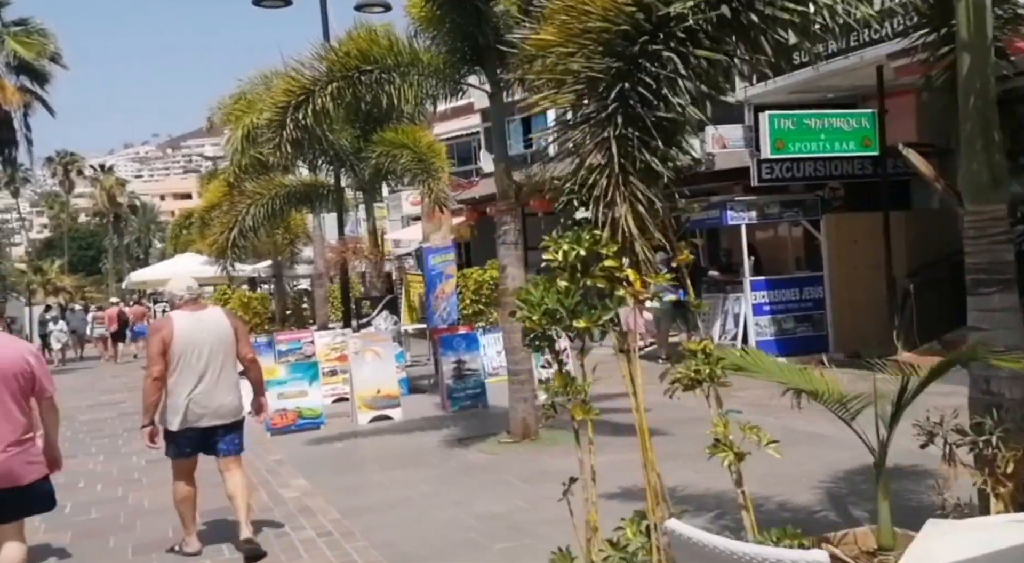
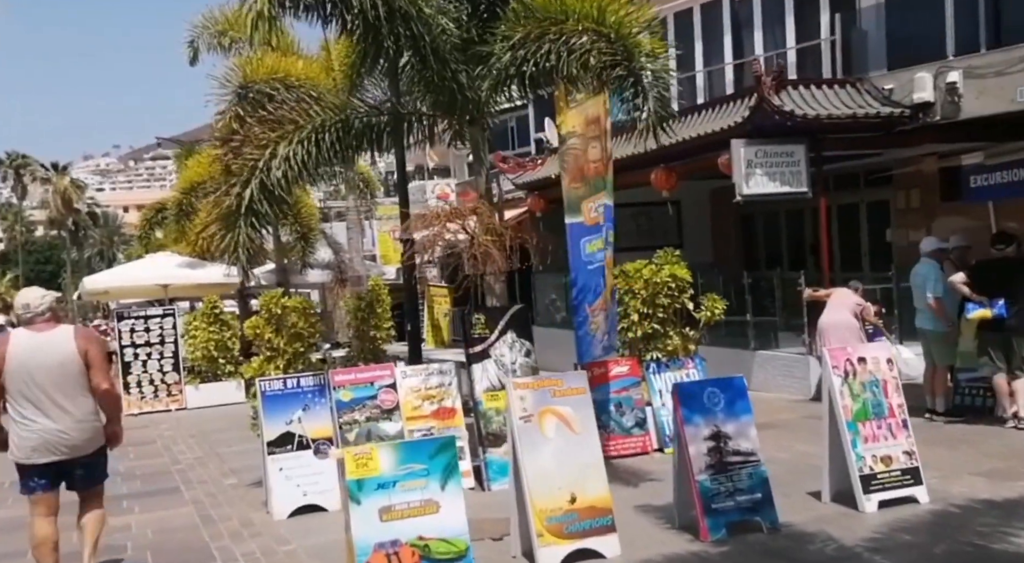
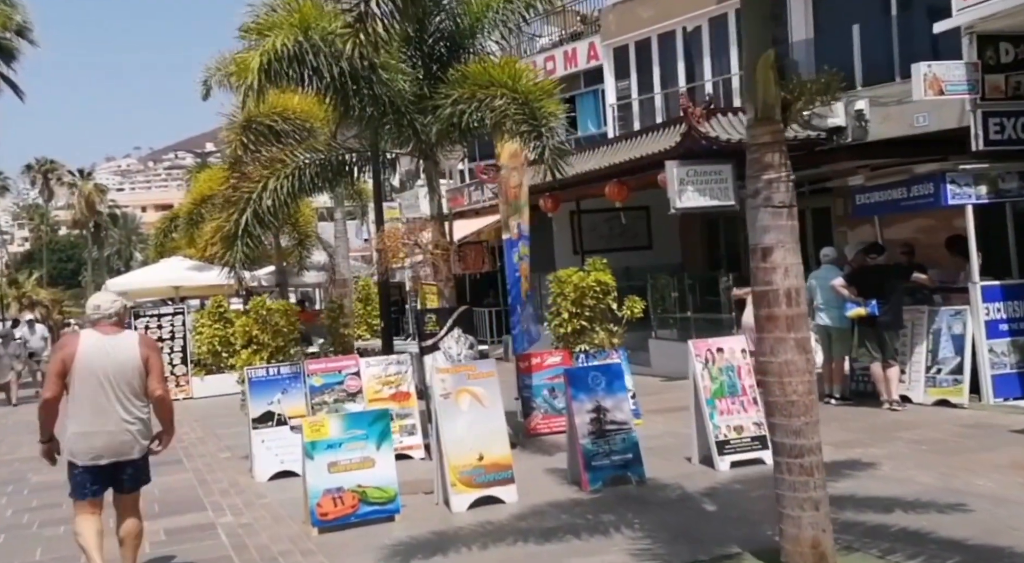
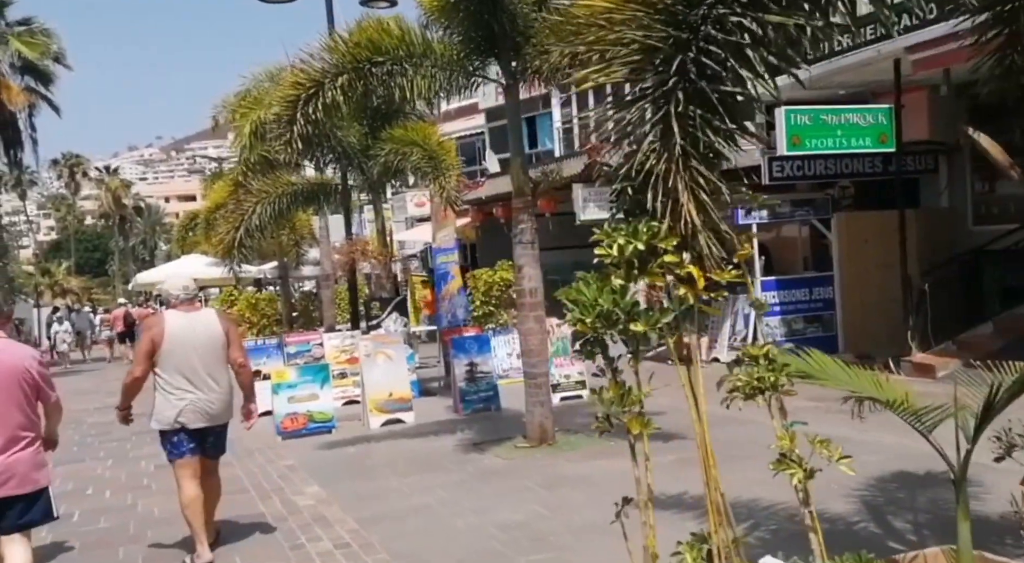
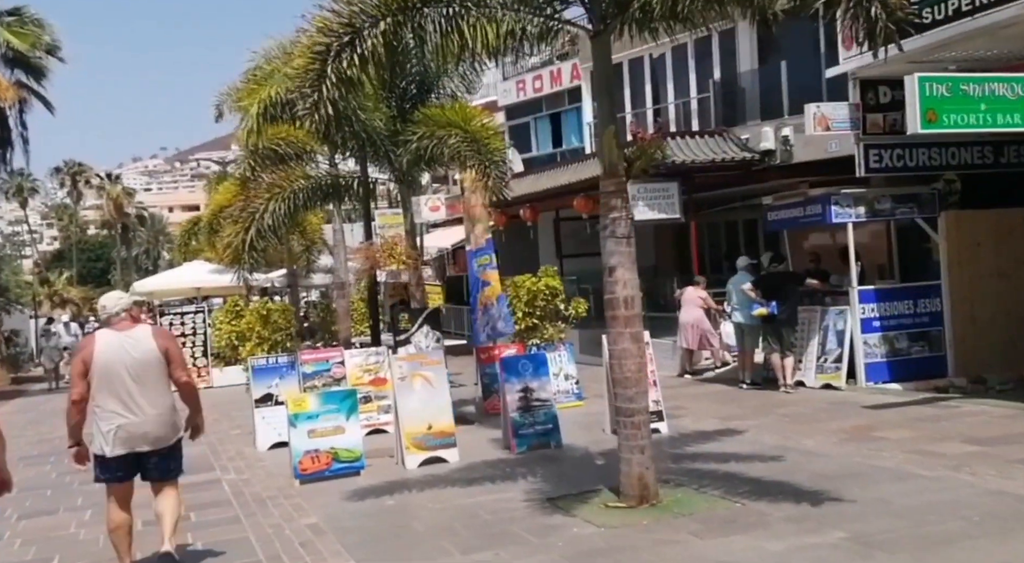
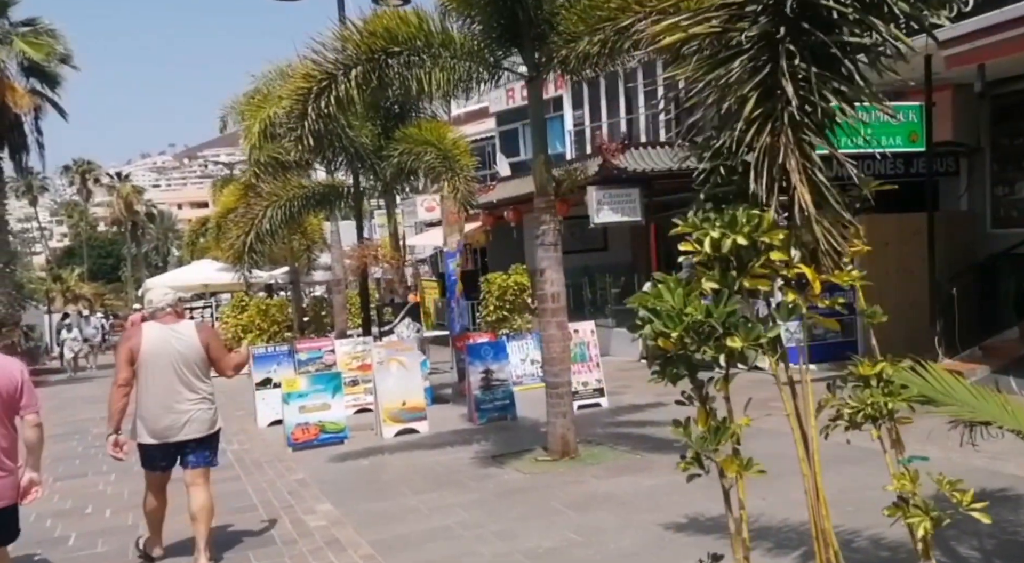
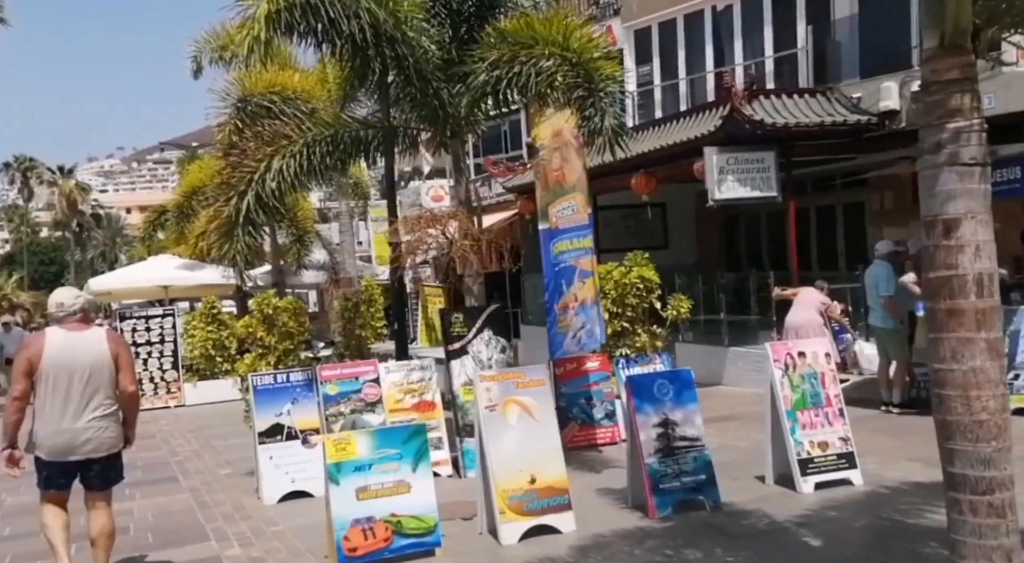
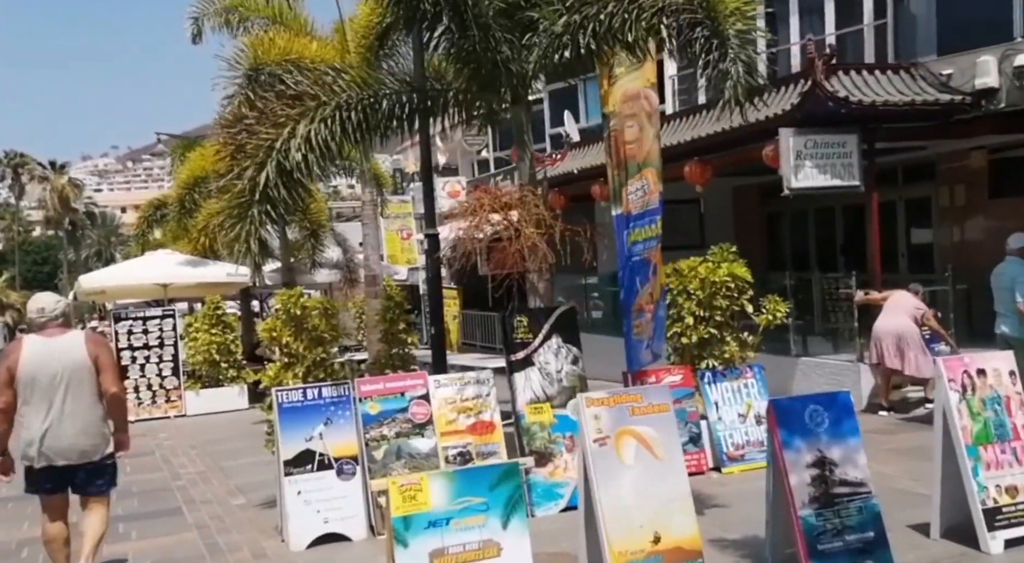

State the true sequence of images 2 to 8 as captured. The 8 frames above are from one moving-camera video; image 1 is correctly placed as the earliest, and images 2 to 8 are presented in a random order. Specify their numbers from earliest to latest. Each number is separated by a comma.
4, 6, 5, 3, 7, 2, 8
